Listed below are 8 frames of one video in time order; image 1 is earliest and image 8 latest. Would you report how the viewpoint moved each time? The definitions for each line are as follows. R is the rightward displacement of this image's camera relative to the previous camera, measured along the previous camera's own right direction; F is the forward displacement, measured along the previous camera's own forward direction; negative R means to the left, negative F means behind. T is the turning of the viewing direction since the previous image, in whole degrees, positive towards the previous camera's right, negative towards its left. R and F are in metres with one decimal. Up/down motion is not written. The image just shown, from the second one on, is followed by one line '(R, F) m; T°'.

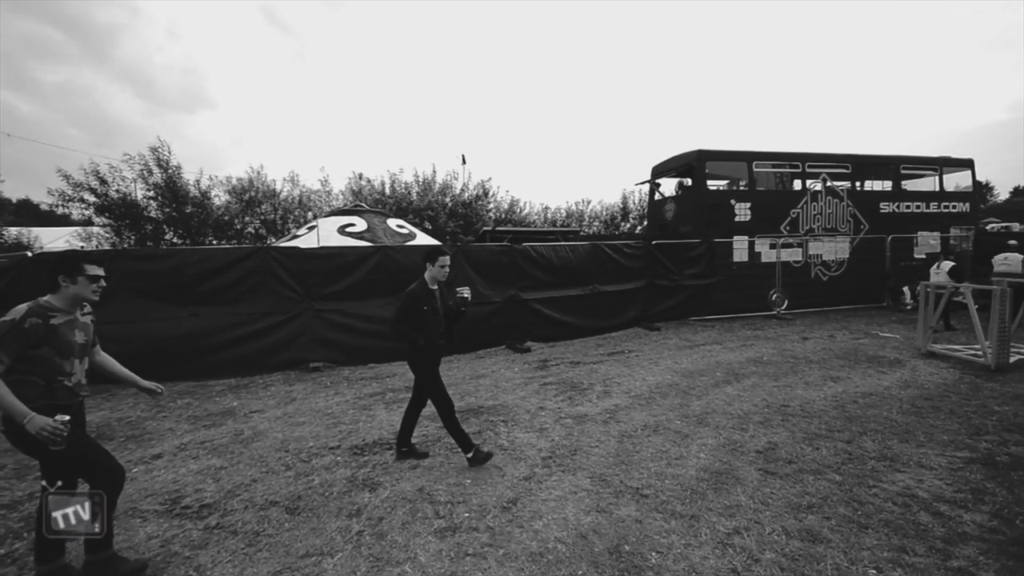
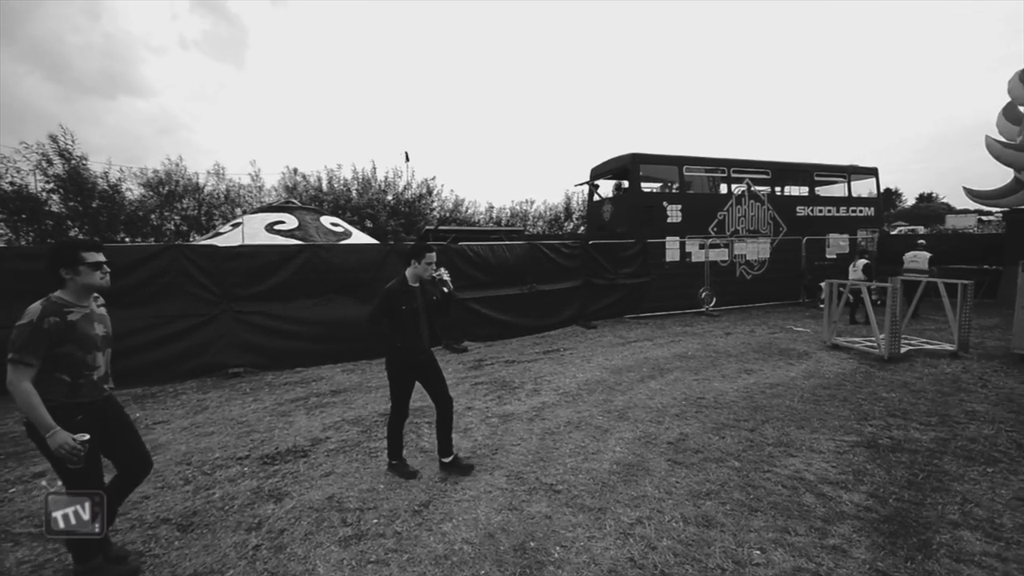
(+0.3, 0.0) m; +6°
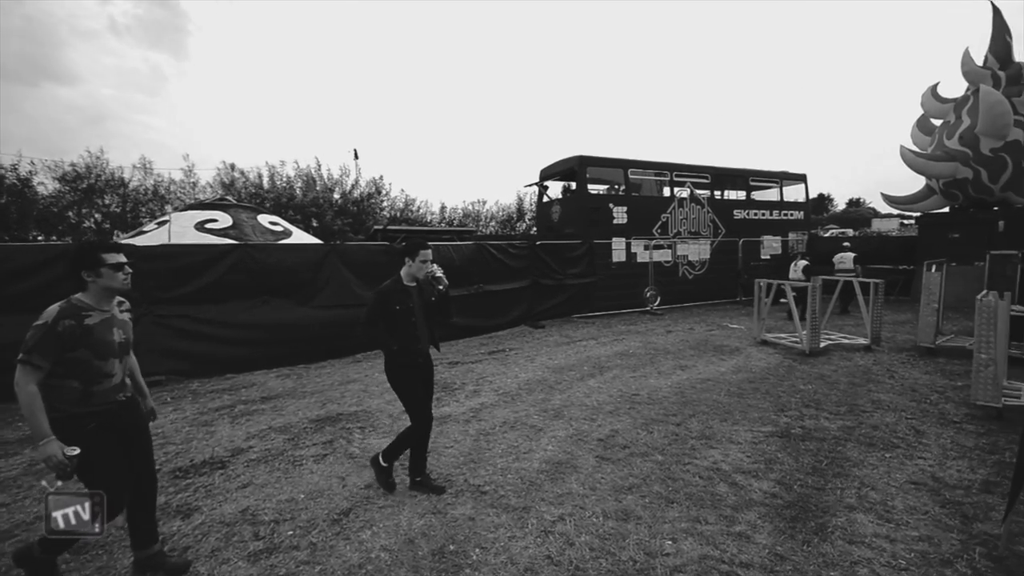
(+0.2, 0.0) m; +5°
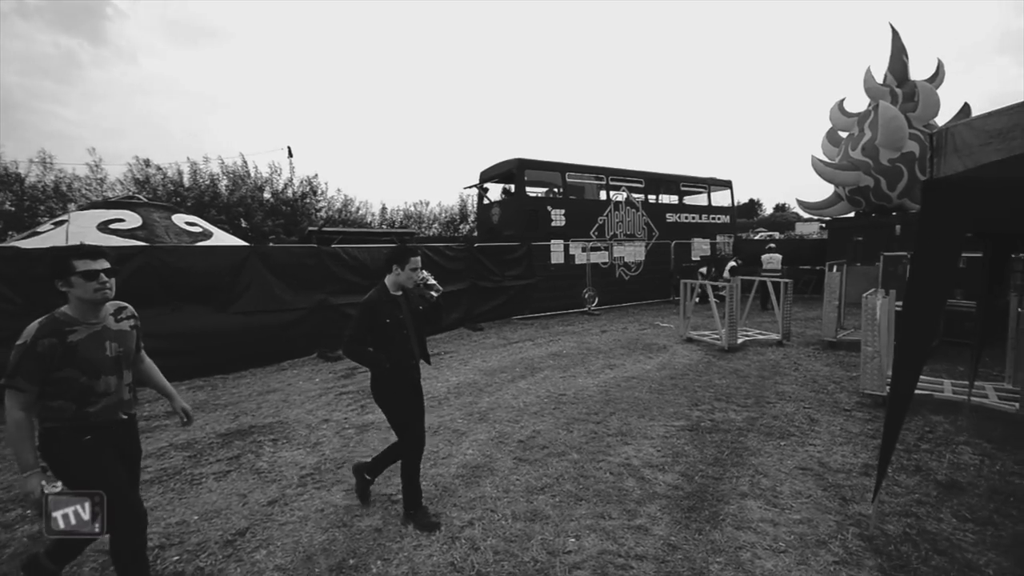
(+0.3, 0.0) m; +6°
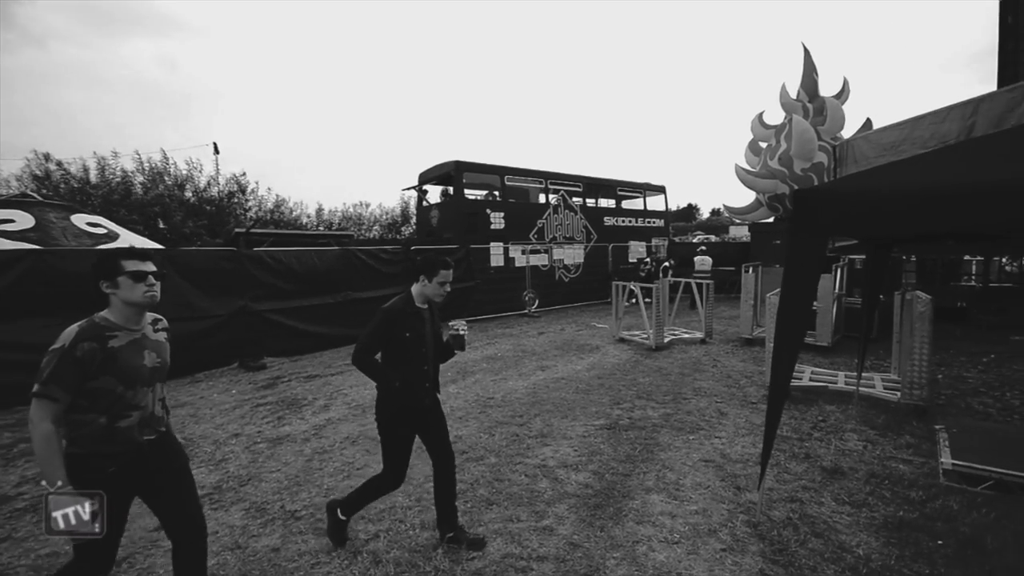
(+0.3, 0.0) m; +6°
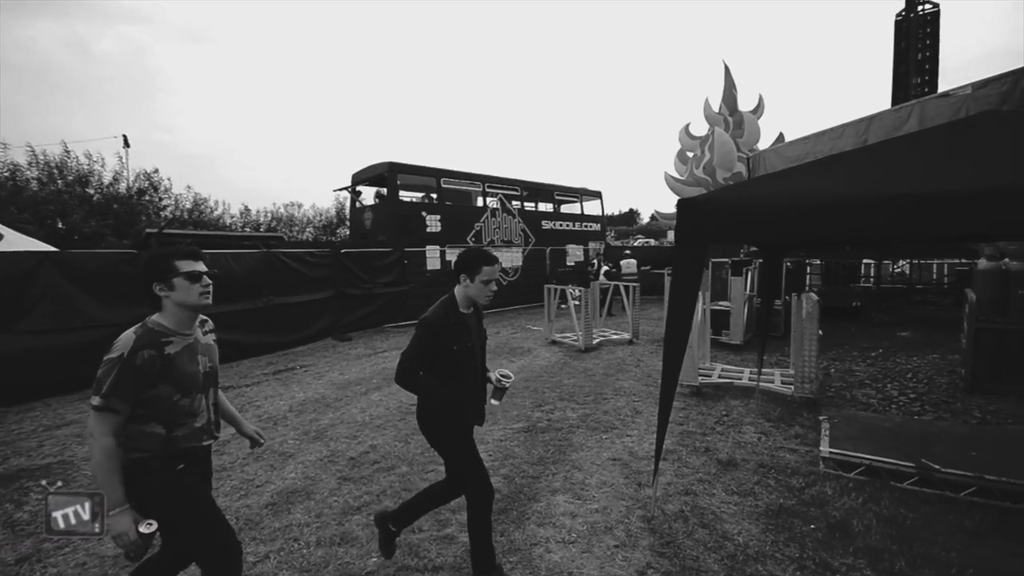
(+0.3, 0.0) m; +7°
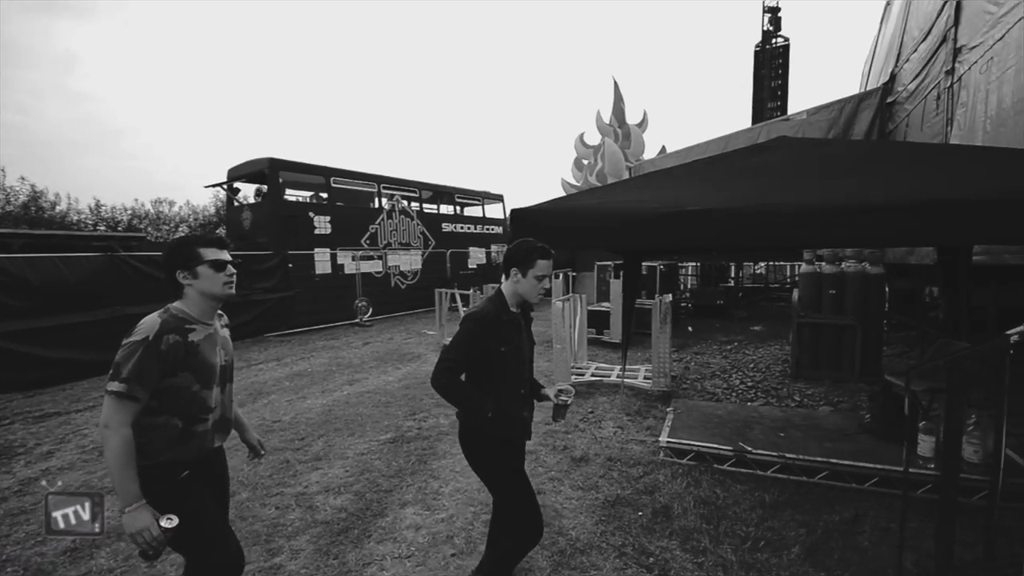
(+0.5, 0.0) m; +11°
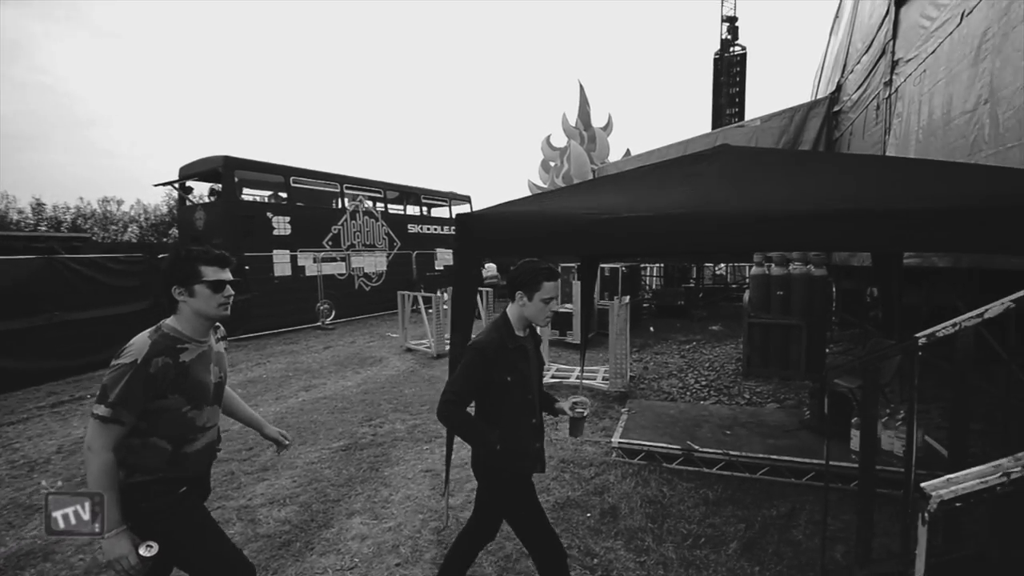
(+0.2, 0.0) m; +4°
